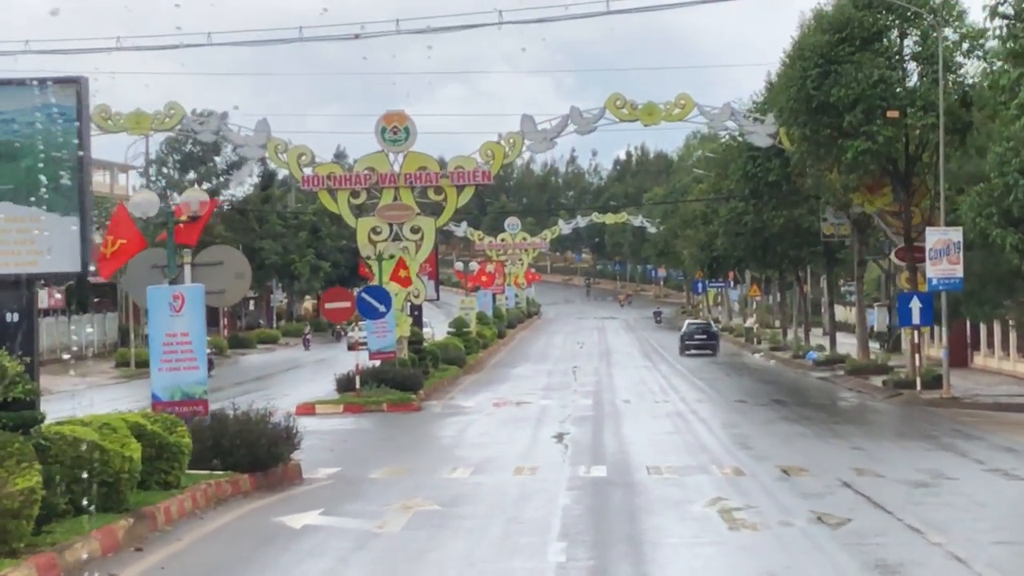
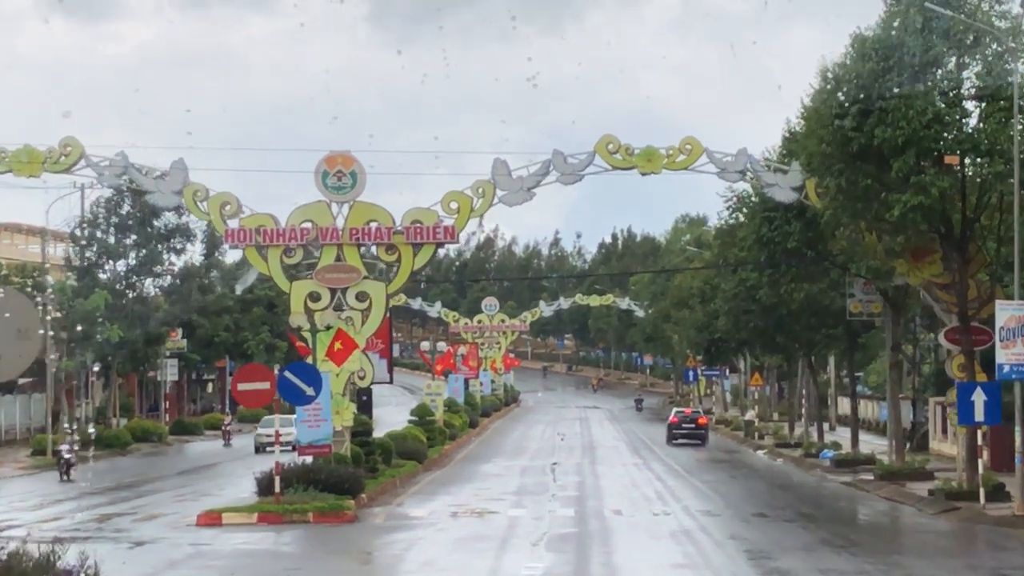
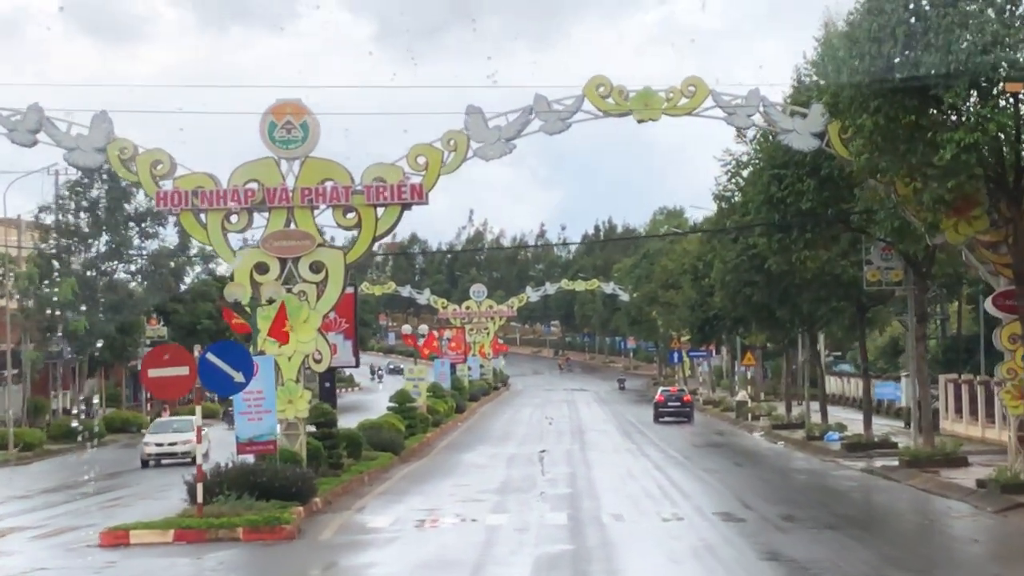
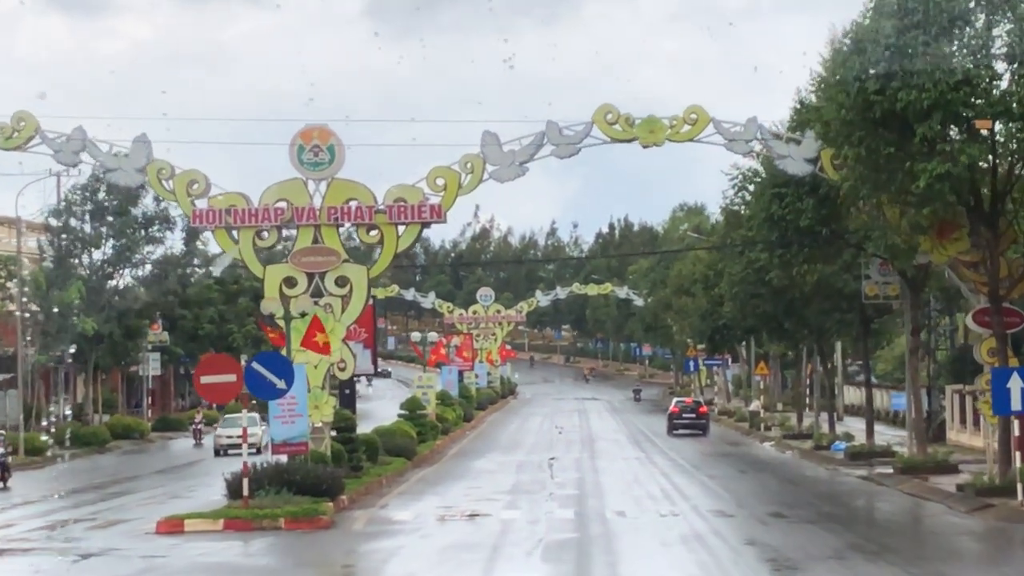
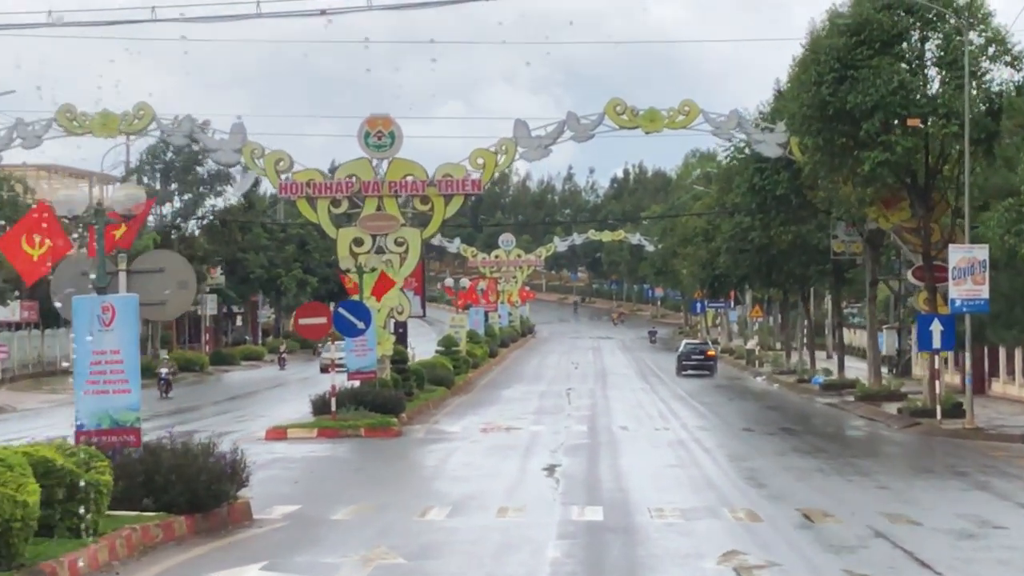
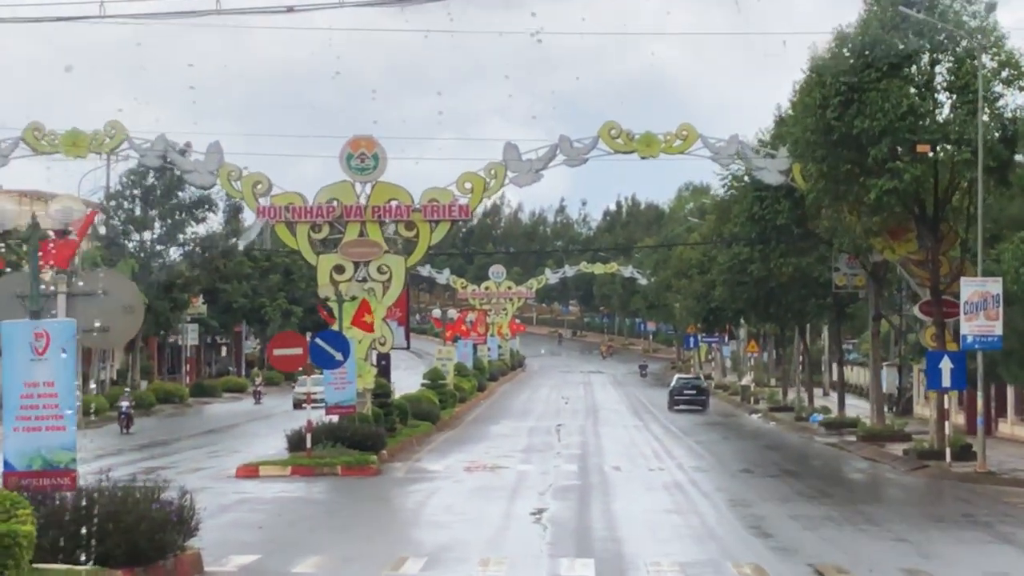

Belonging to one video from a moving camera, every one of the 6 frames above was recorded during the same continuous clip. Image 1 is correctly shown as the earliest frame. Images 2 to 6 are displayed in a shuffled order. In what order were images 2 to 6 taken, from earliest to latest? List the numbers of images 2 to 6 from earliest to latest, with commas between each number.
5, 6, 2, 4, 3
